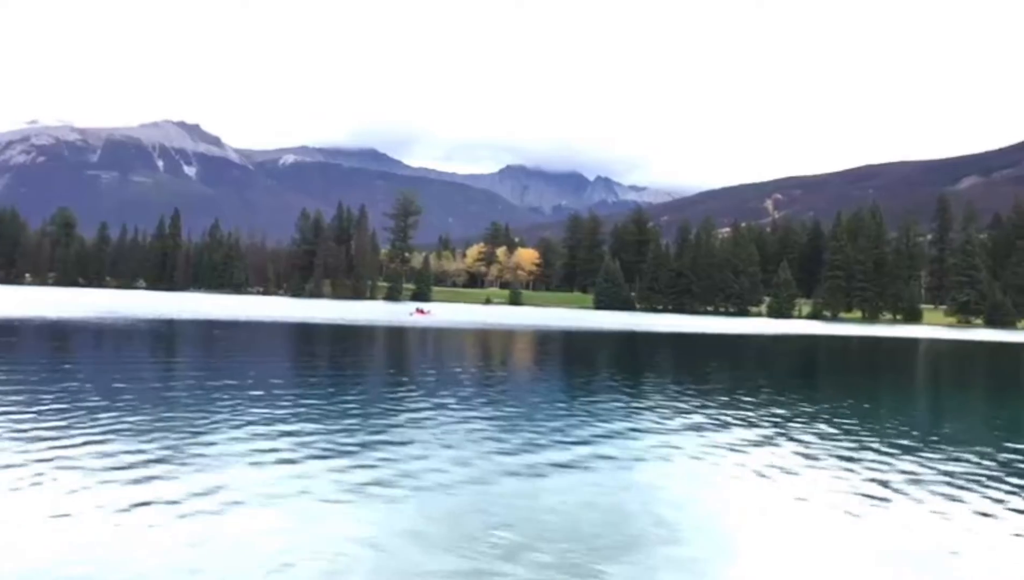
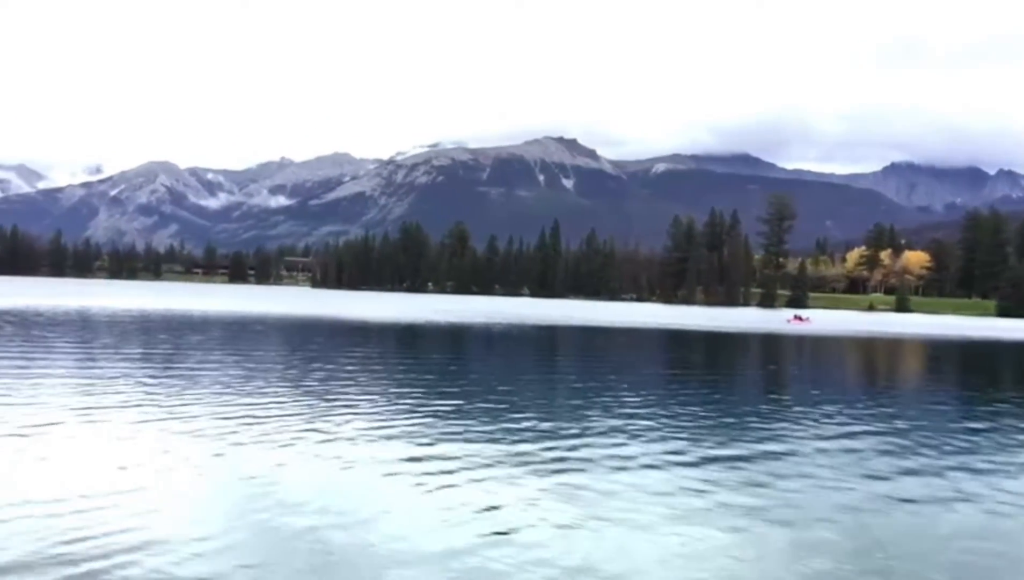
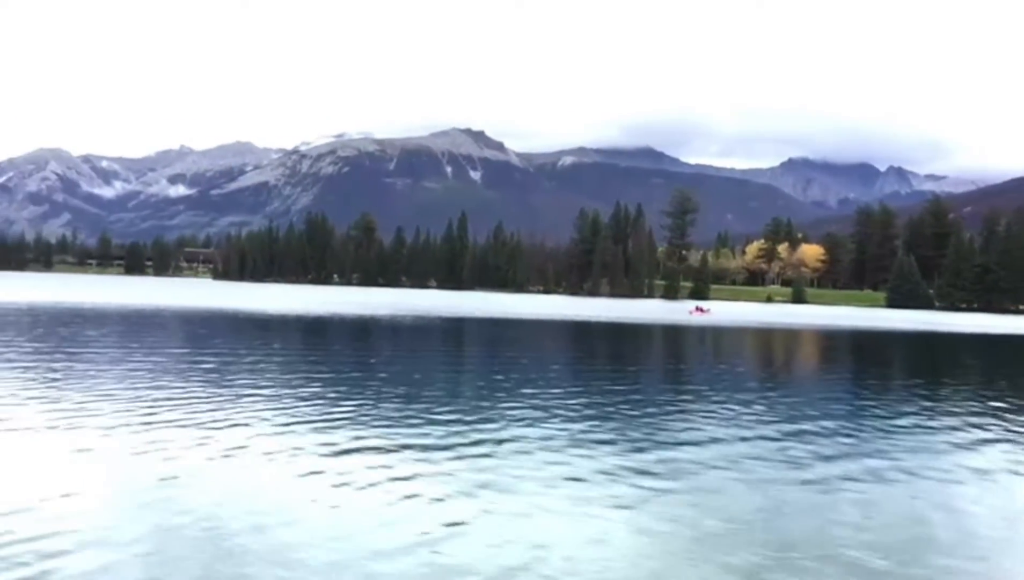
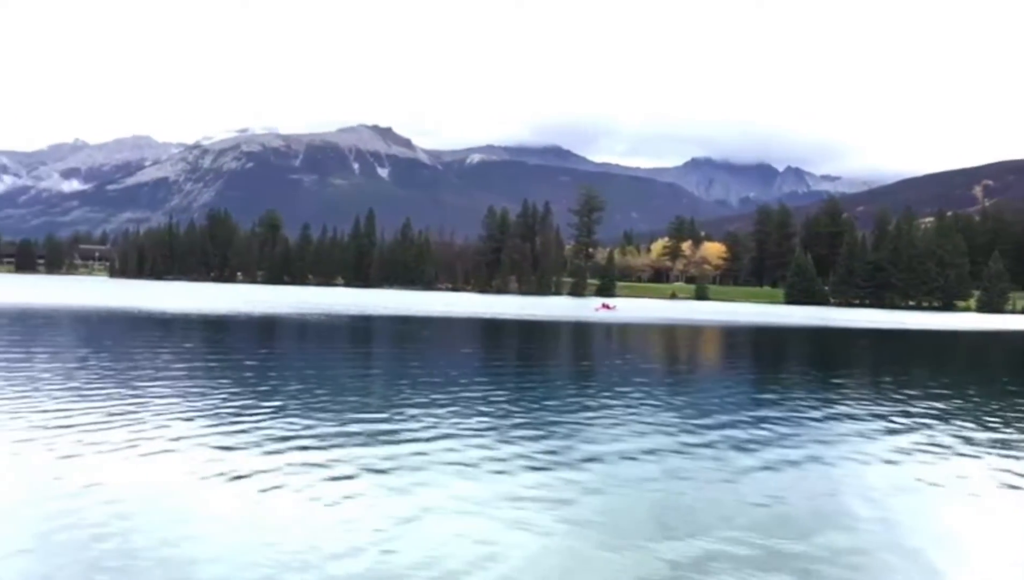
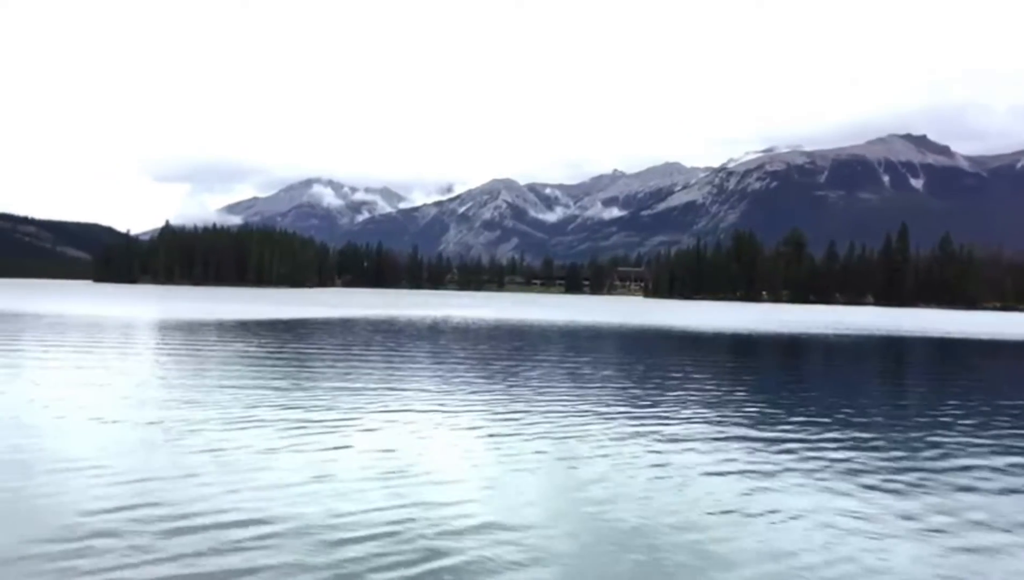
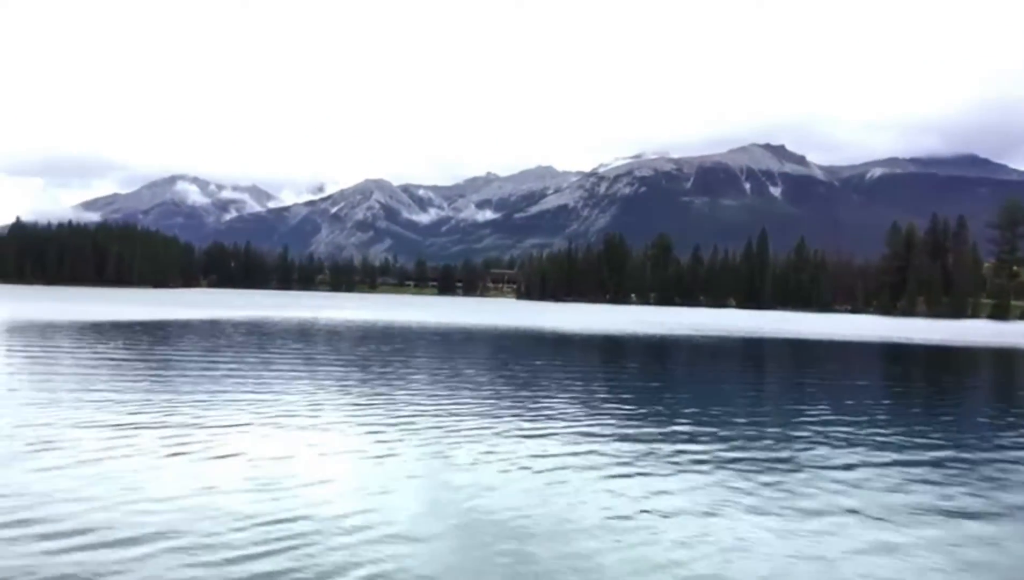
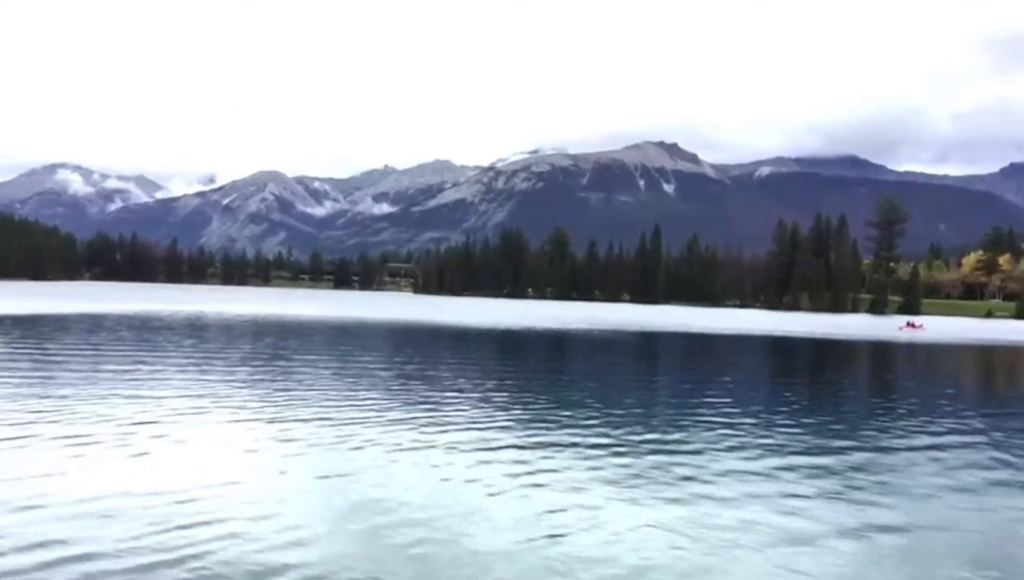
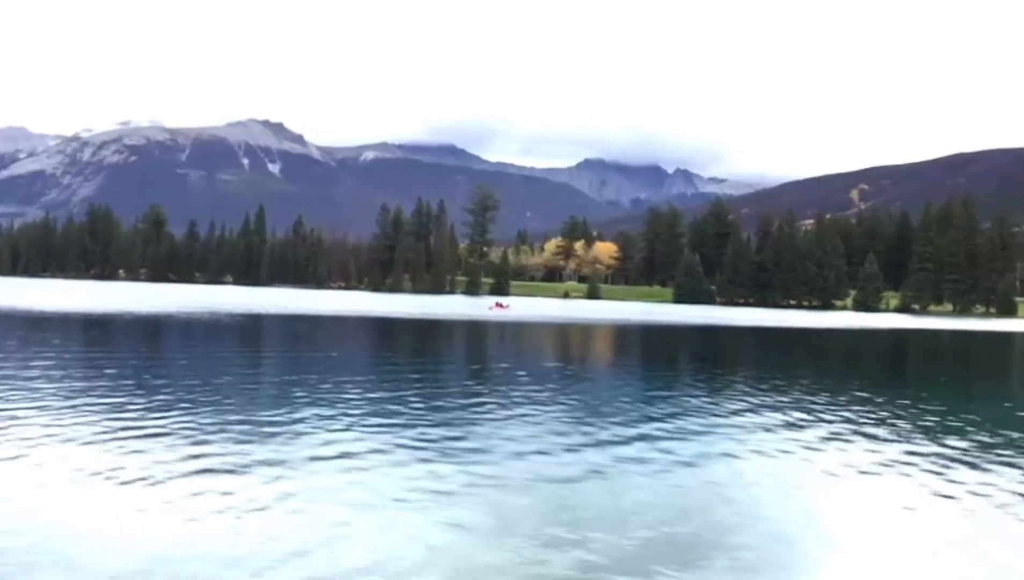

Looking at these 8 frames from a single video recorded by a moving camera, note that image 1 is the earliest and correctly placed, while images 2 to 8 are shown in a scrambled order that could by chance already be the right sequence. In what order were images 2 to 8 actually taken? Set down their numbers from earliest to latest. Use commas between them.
8, 4, 3, 2, 7, 6, 5
